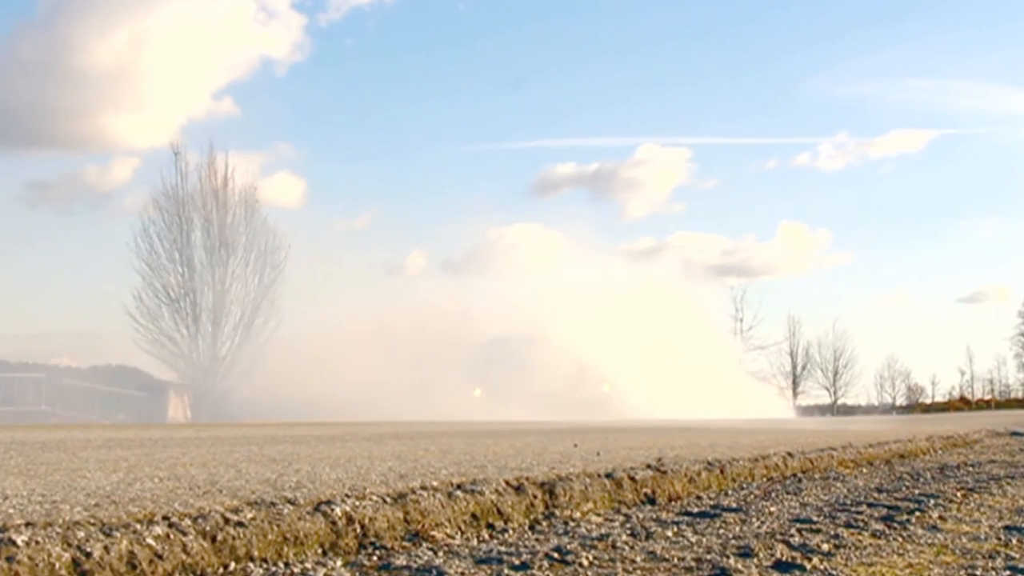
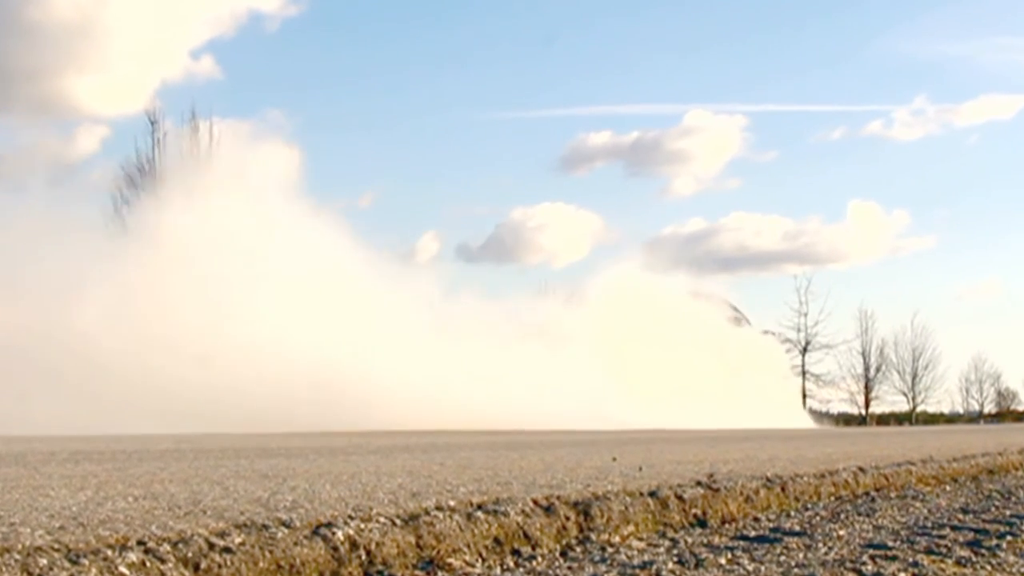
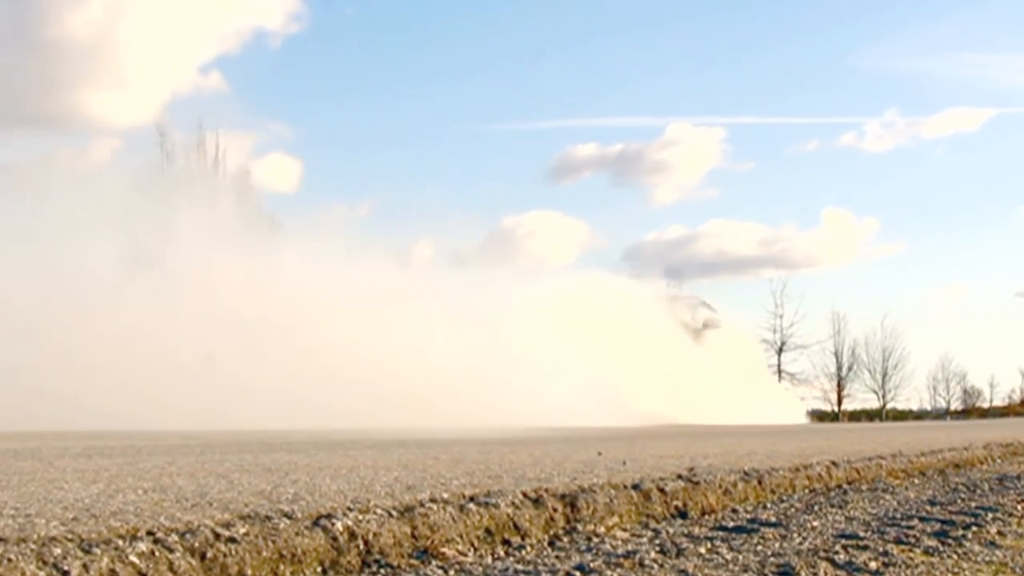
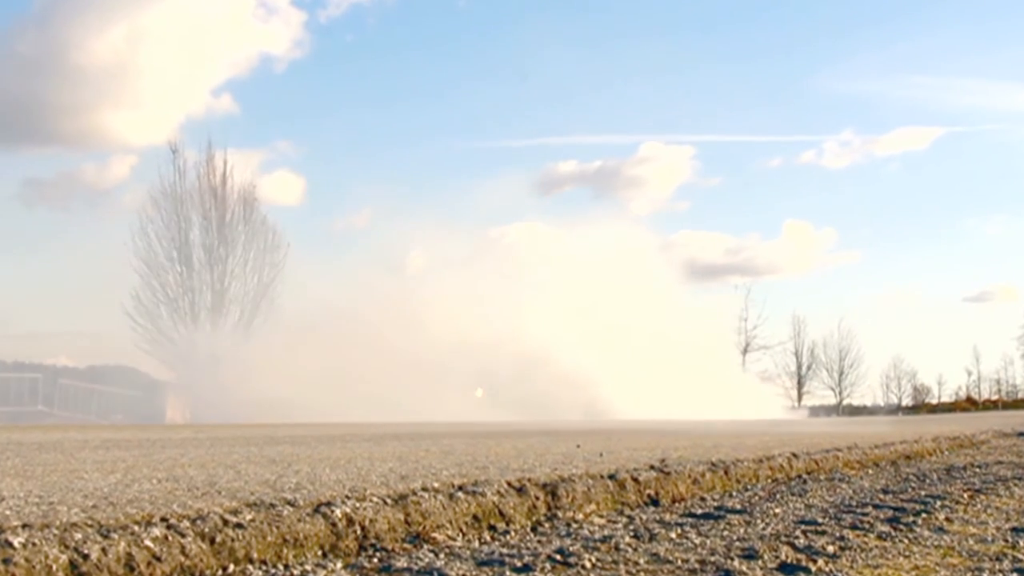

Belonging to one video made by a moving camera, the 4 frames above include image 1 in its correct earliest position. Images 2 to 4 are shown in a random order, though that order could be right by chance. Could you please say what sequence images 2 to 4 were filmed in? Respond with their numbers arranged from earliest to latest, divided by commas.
4, 3, 2
